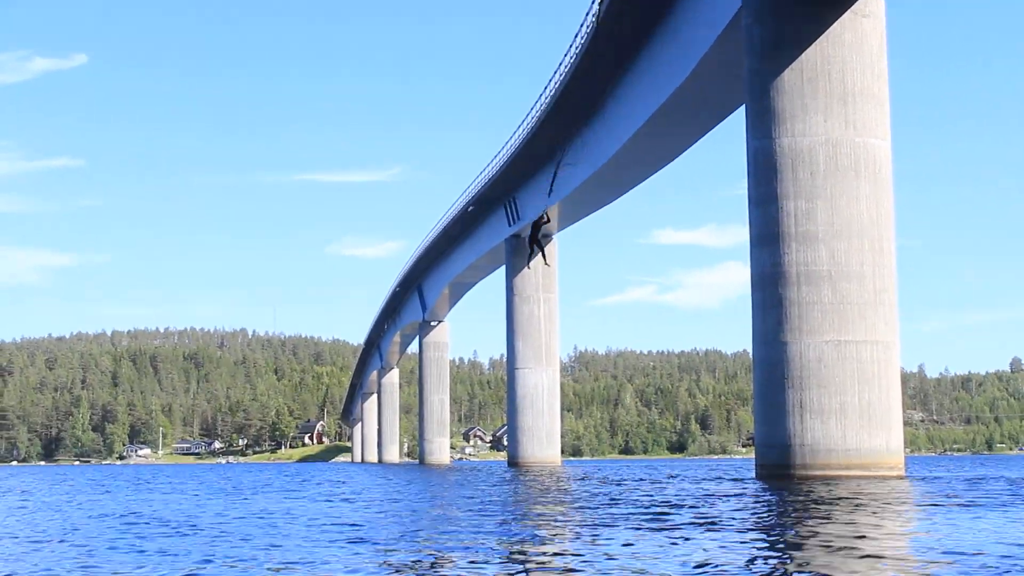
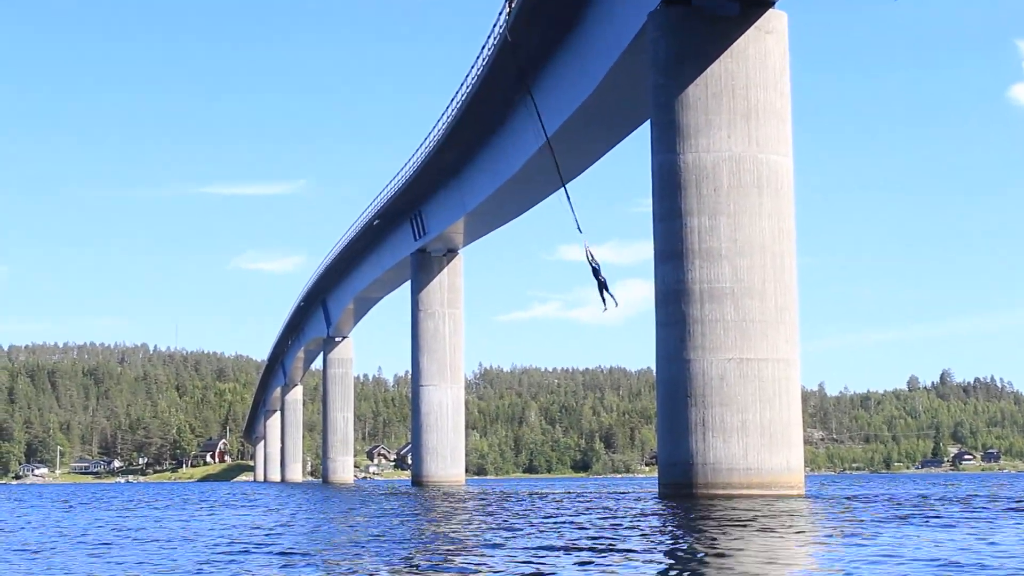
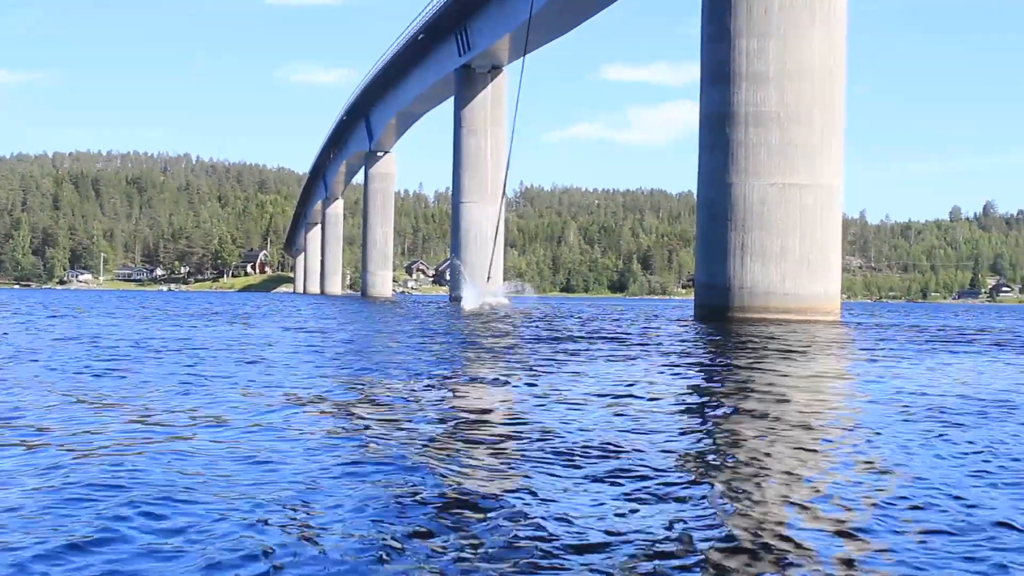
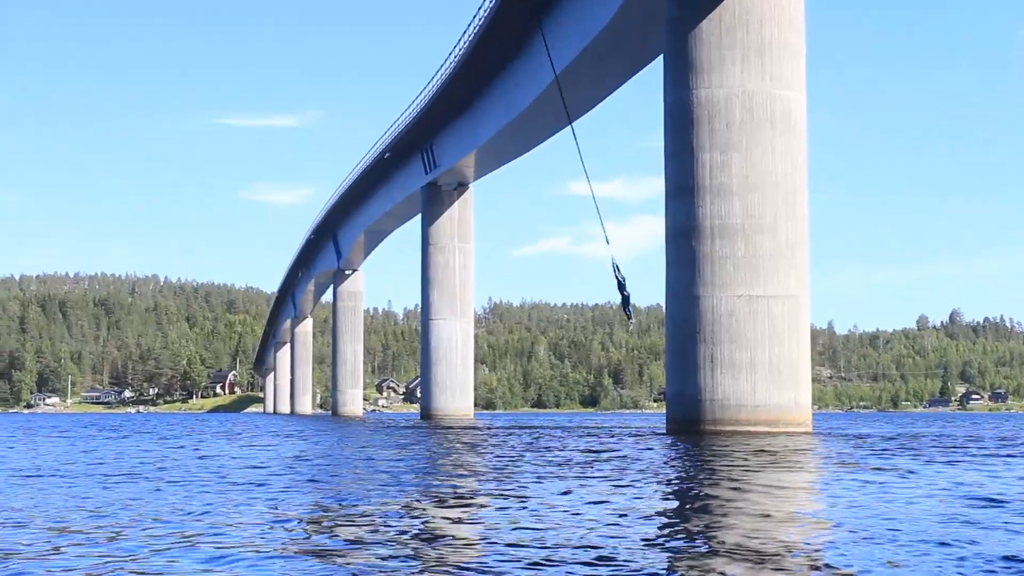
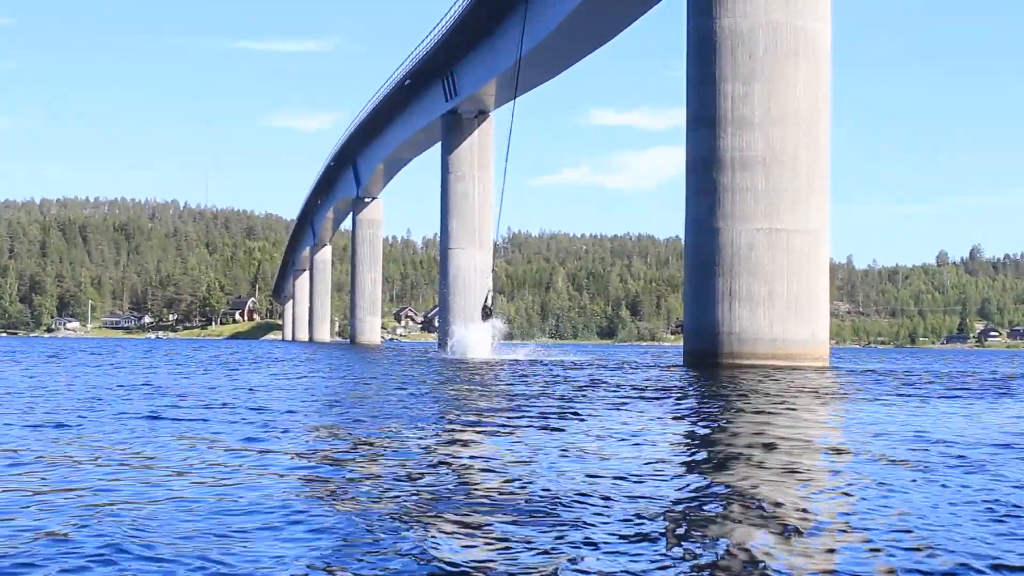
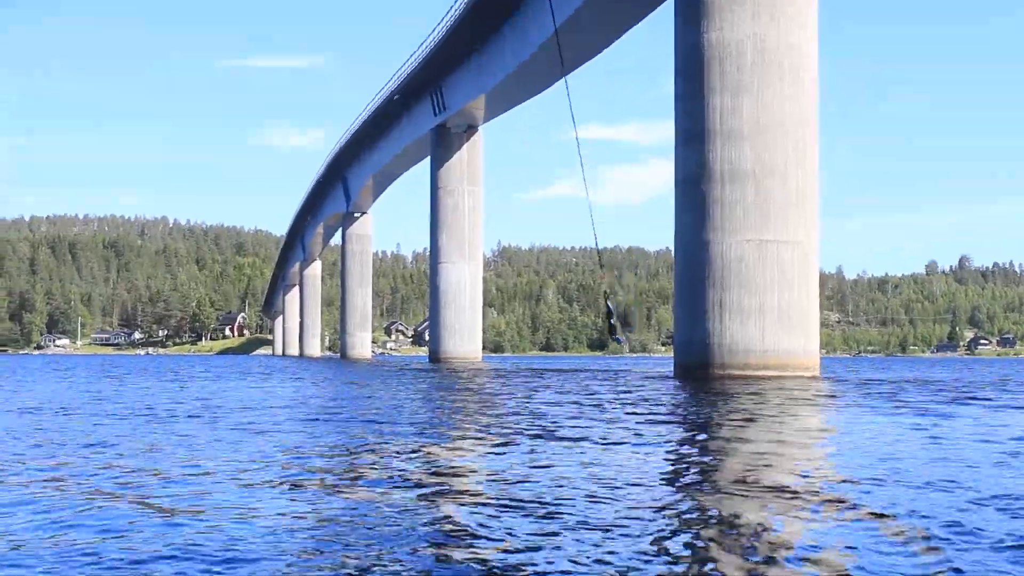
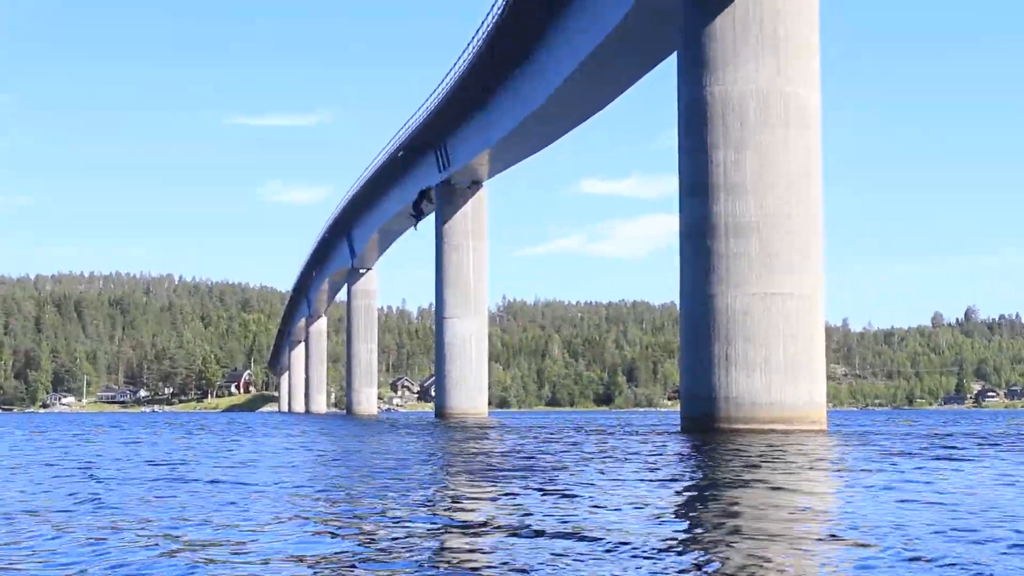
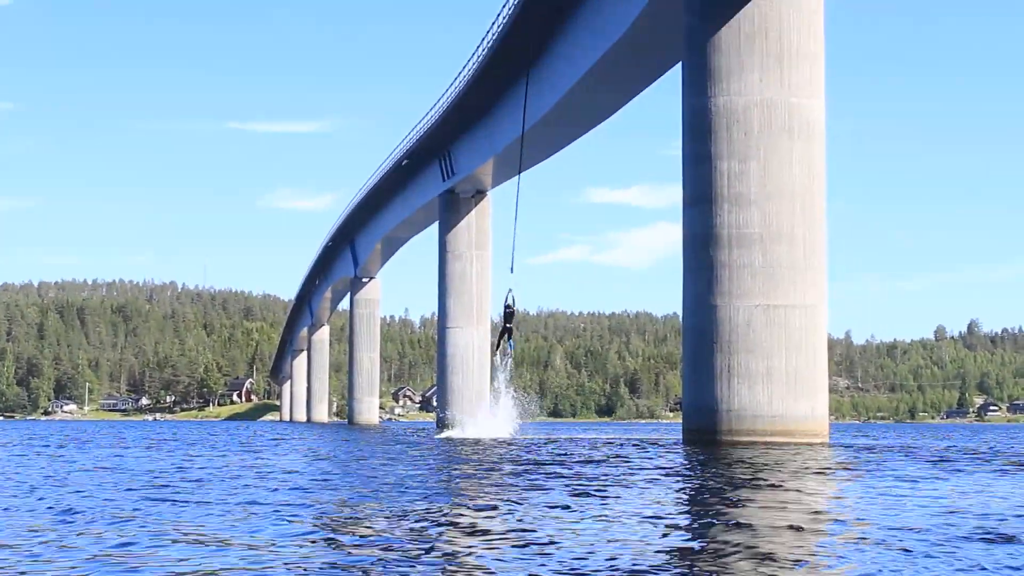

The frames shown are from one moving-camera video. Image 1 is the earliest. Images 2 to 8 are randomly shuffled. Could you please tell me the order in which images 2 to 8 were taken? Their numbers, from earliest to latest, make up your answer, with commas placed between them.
3, 5, 8, 2, 4, 6, 7
